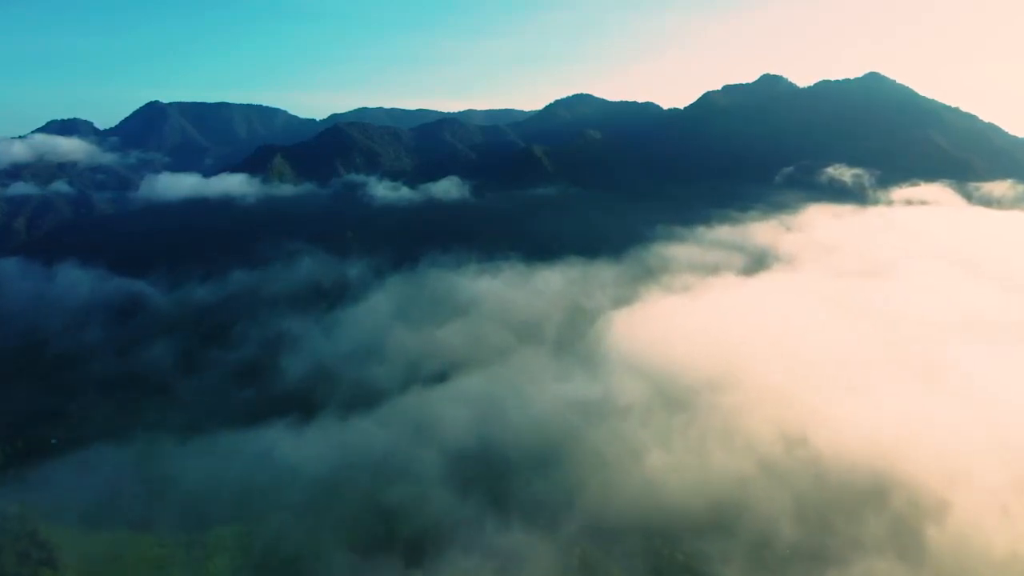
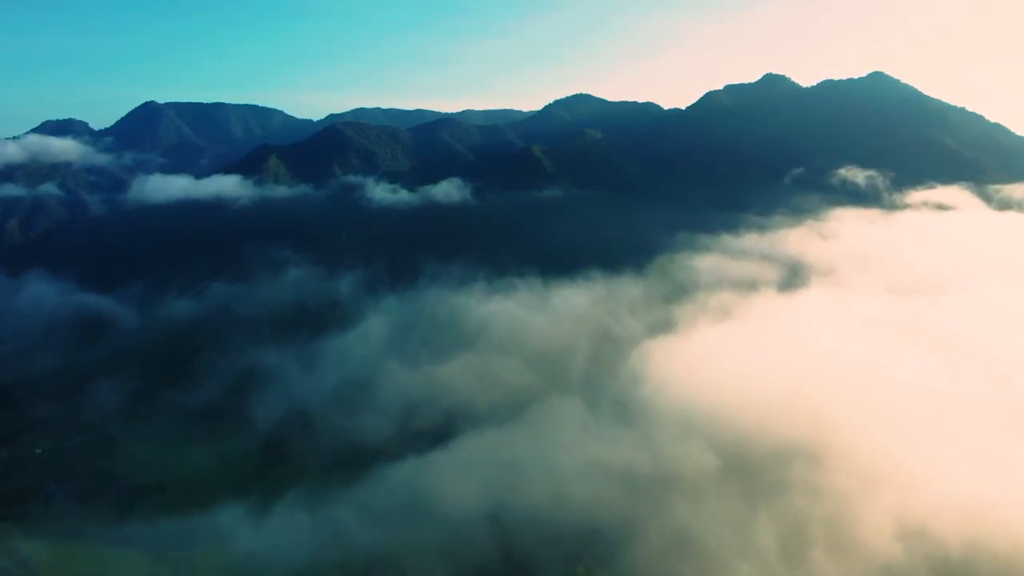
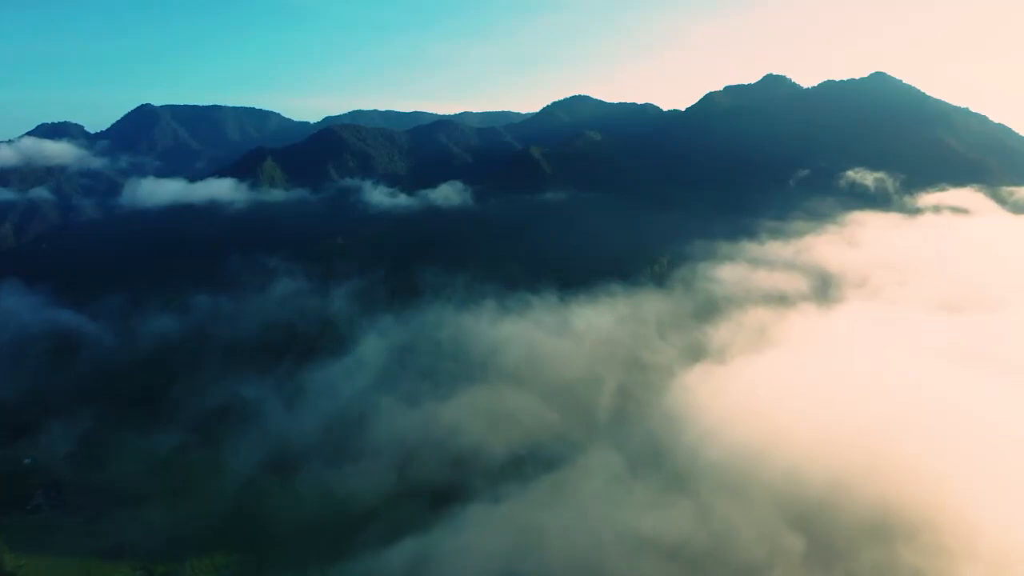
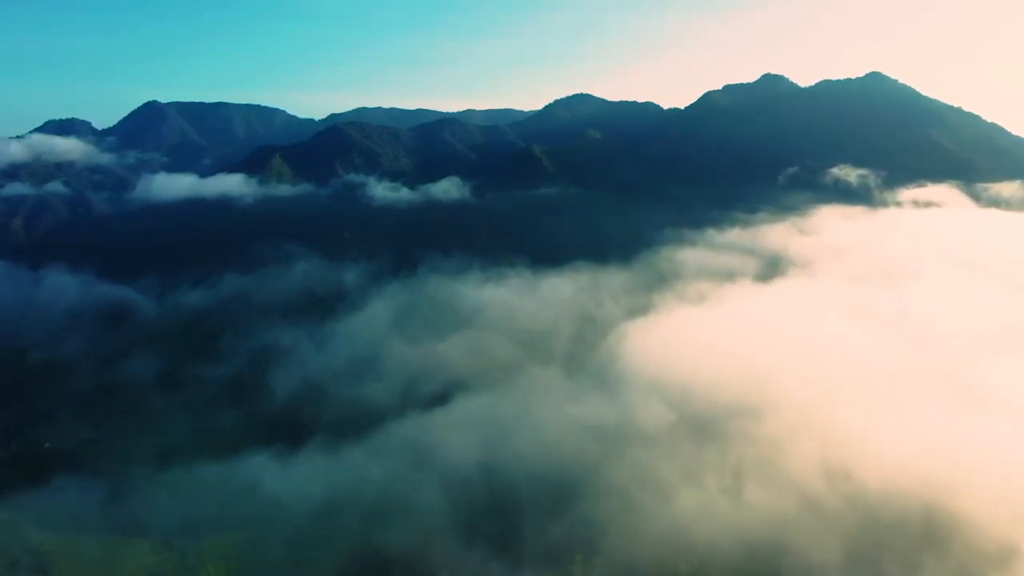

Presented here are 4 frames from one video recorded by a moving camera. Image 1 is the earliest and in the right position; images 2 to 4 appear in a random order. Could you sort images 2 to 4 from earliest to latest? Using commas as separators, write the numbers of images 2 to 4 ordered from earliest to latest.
4, 2, 3
